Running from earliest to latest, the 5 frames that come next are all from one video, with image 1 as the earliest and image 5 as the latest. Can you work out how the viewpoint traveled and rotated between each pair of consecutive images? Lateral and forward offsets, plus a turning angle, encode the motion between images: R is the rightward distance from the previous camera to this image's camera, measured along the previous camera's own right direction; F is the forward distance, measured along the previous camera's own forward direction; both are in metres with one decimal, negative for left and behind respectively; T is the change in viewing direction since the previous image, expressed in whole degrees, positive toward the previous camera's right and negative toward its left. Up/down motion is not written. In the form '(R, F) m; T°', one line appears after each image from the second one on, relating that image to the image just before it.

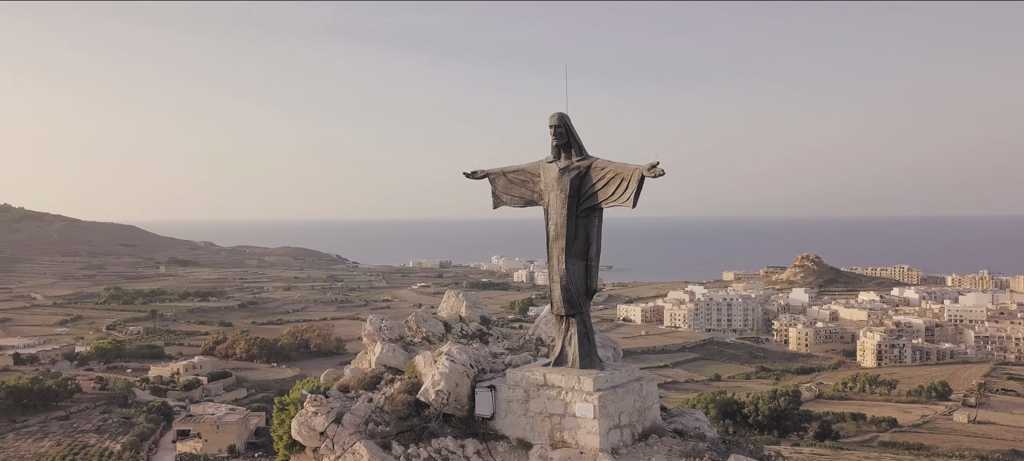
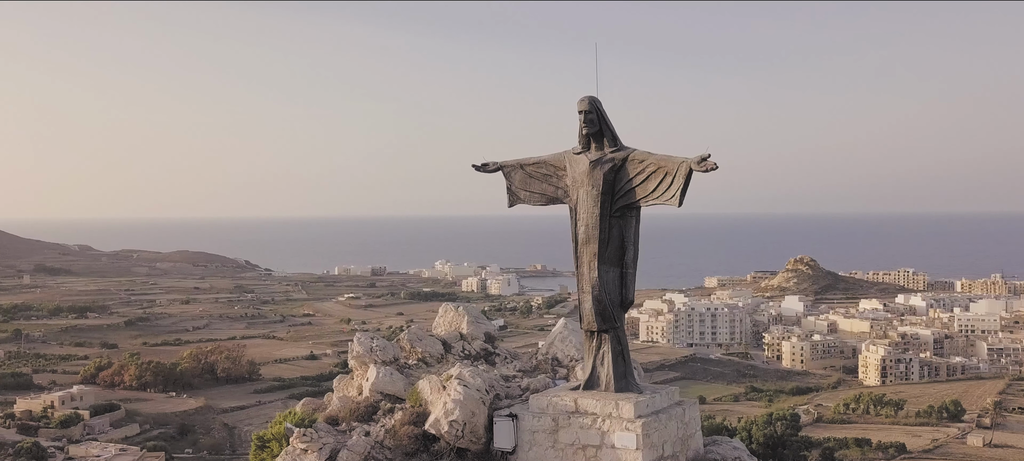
(-2.3, +2.1) m; +10°
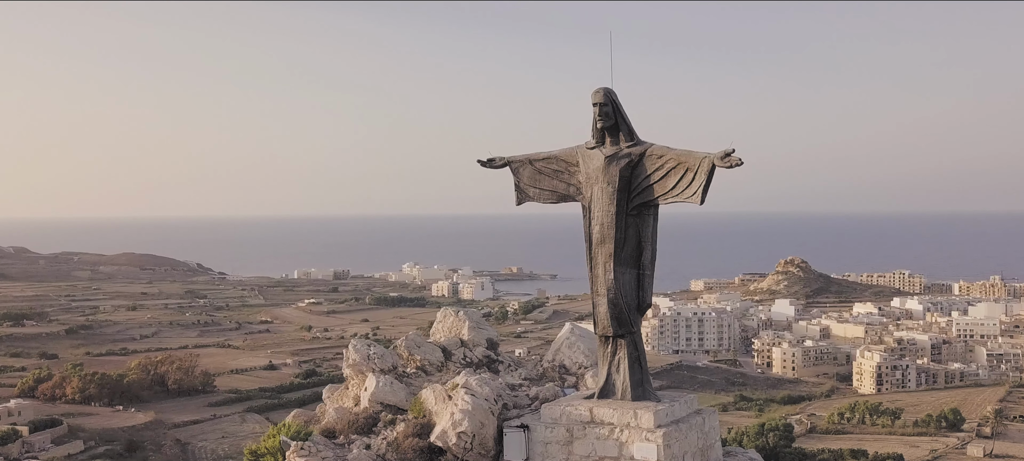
(-1.0, +0.8) m; +5°
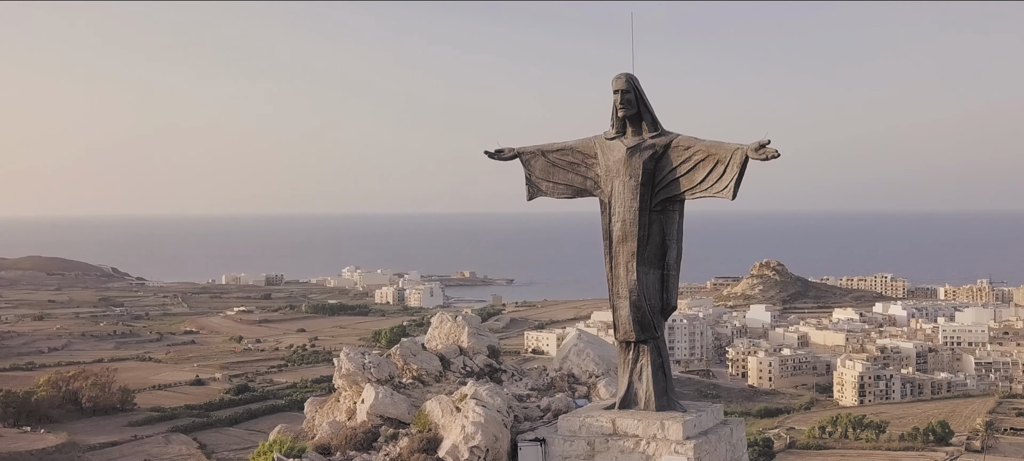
(-1.4, +1.0) m; +7°
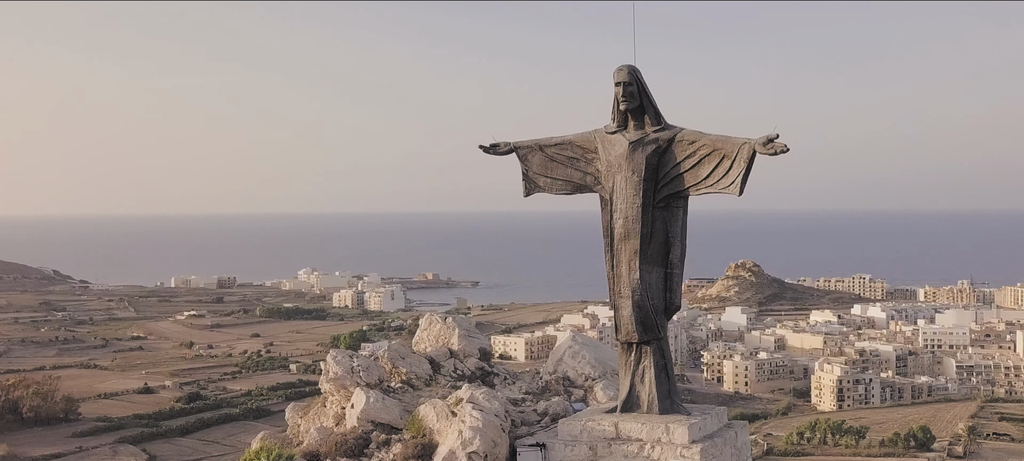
(-0.7, +0.4) m; +4°
